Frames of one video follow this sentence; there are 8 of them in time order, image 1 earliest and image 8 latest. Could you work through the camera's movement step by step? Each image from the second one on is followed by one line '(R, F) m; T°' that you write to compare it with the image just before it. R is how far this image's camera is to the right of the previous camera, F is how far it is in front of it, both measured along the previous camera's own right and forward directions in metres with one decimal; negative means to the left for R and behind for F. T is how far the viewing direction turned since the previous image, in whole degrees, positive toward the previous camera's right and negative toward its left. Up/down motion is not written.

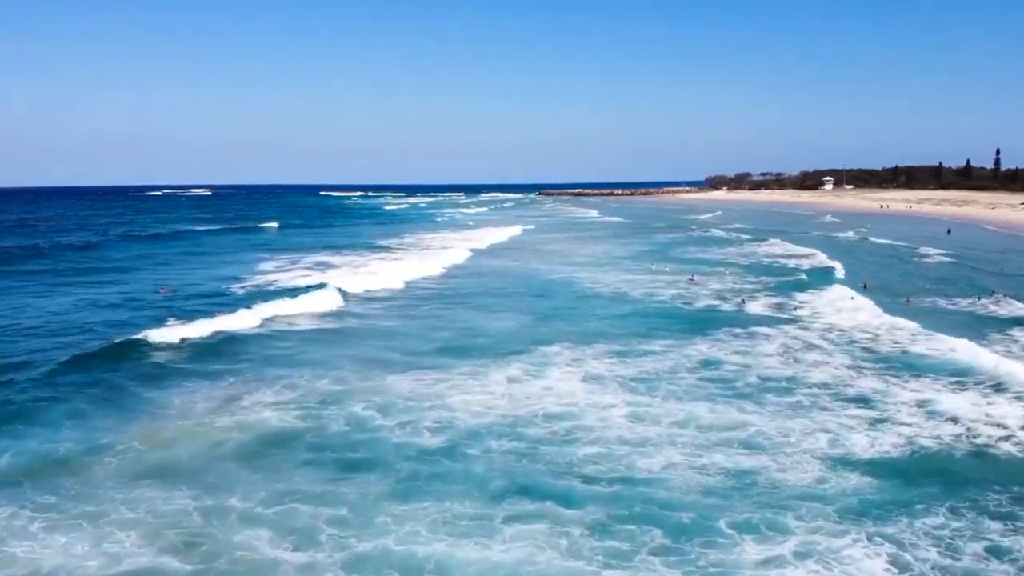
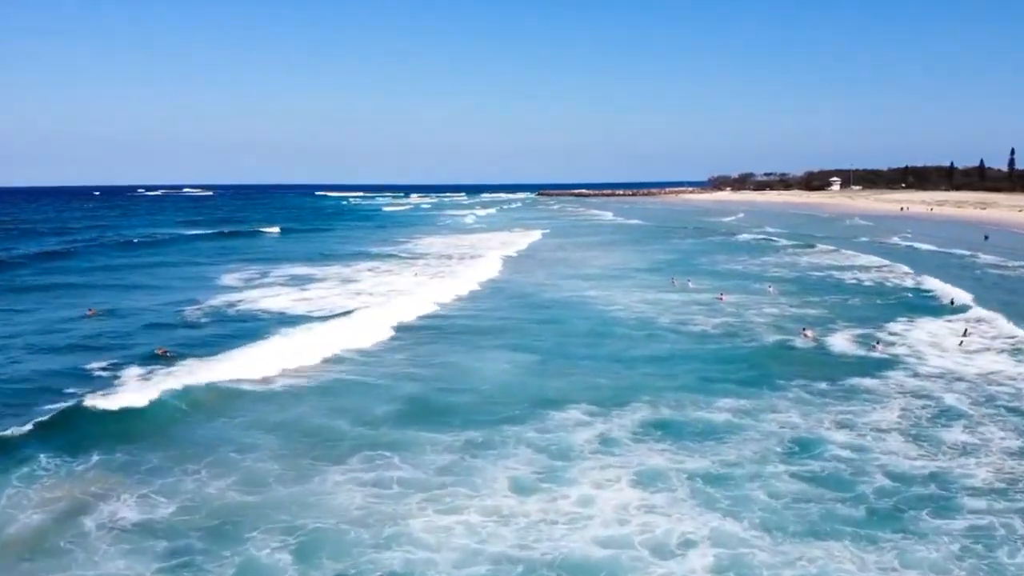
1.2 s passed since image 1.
(-0.1, +5.7) m; 0°
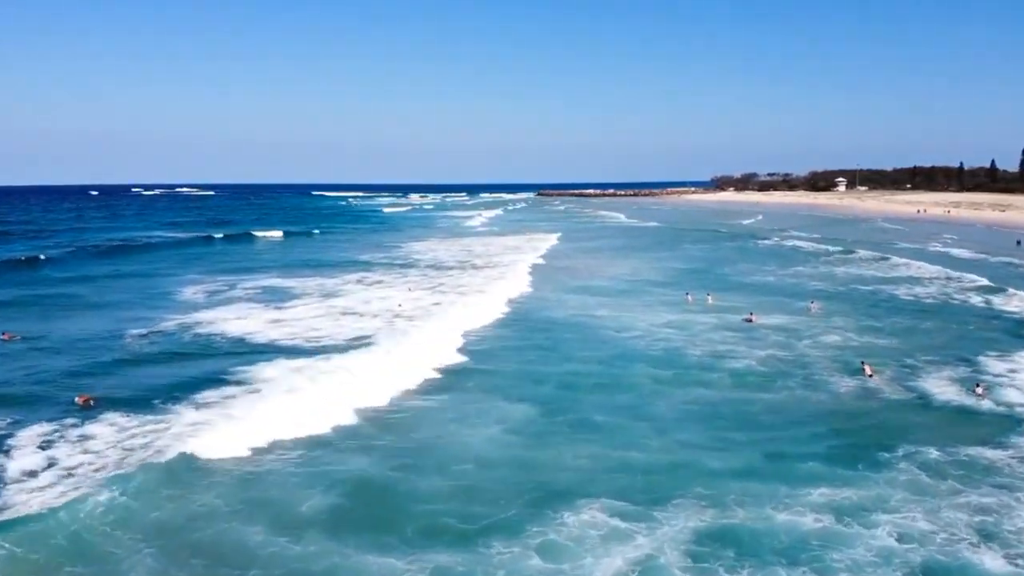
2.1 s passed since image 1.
(0.0, +4.0) m; 0°
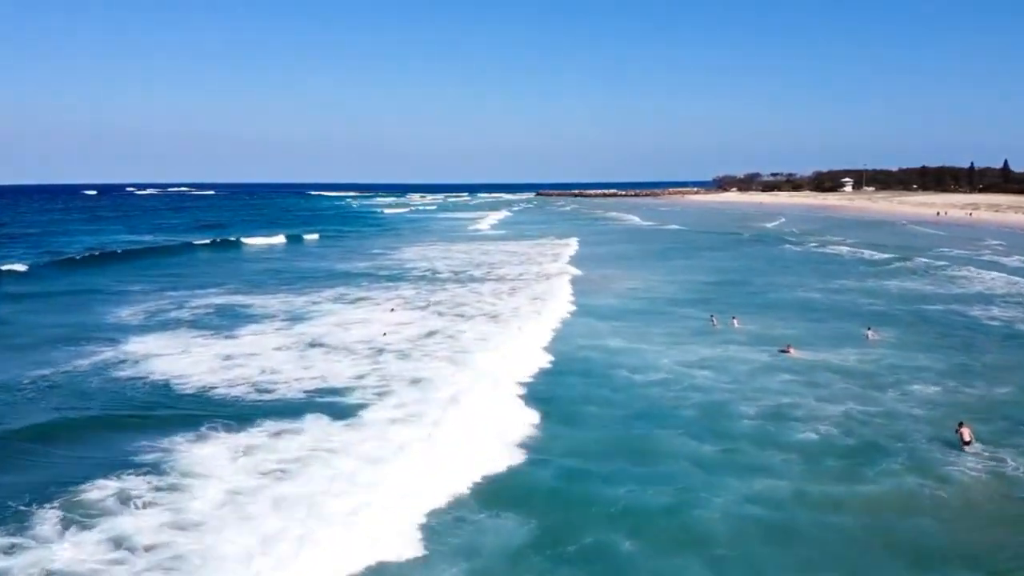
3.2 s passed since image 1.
(+0.2, +4.4) m; 0°
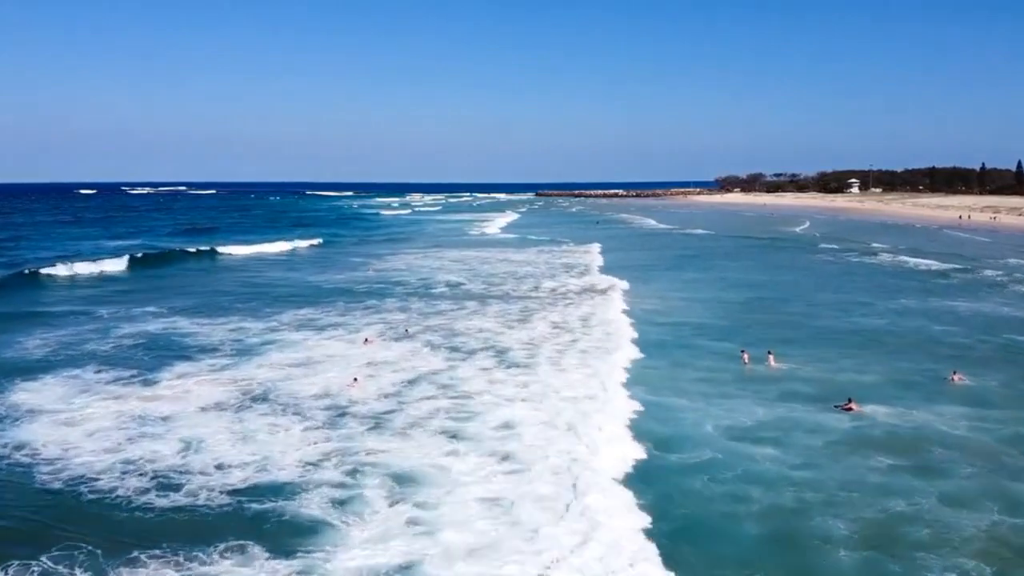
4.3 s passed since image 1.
(-0.3, +4.4) m; 0°
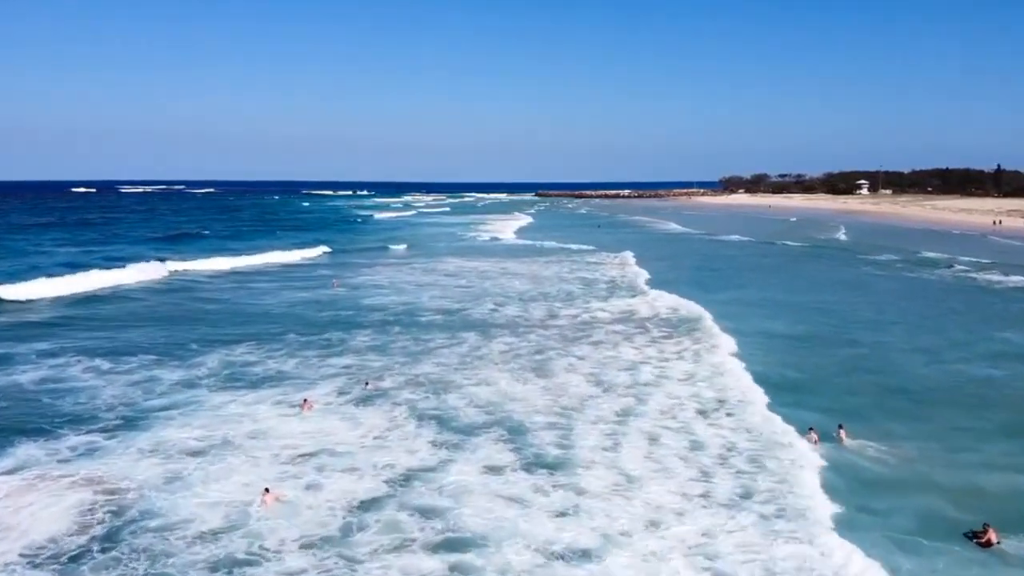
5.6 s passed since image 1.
(-0.4, +5.4) m; 0°
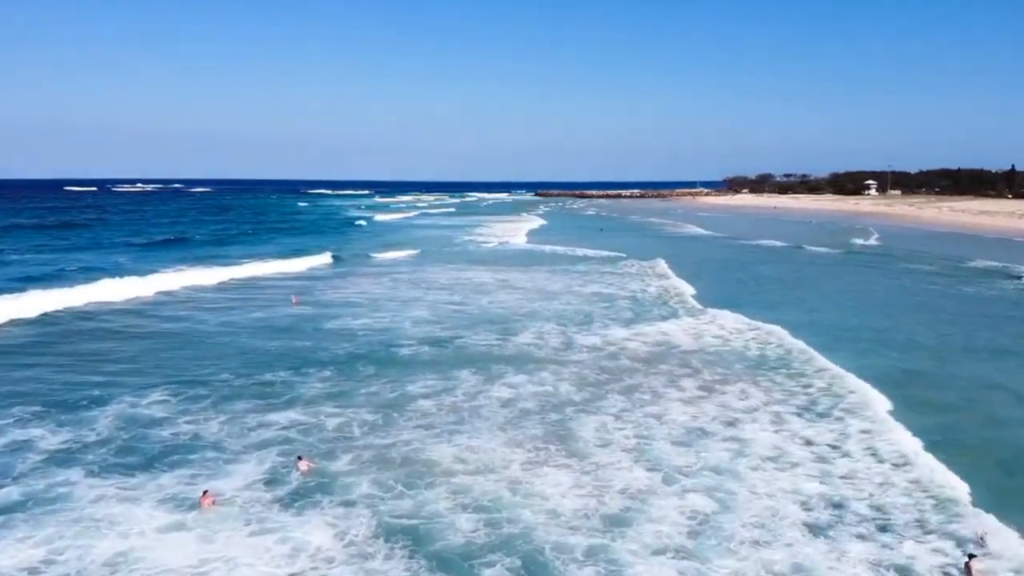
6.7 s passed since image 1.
(-0.2, +4.0) m; 0°
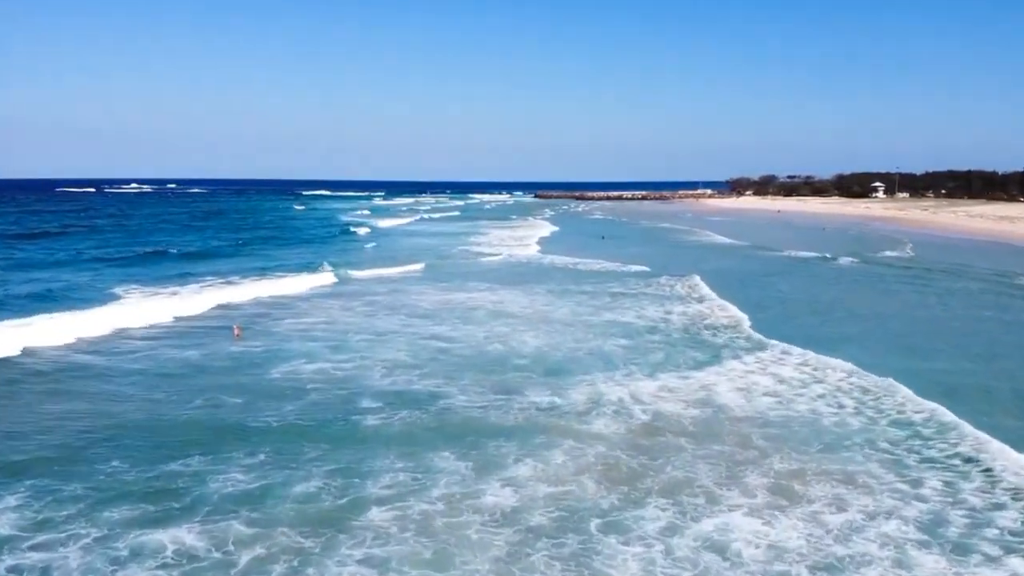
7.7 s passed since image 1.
(0.0, +3.3) m; 0°
